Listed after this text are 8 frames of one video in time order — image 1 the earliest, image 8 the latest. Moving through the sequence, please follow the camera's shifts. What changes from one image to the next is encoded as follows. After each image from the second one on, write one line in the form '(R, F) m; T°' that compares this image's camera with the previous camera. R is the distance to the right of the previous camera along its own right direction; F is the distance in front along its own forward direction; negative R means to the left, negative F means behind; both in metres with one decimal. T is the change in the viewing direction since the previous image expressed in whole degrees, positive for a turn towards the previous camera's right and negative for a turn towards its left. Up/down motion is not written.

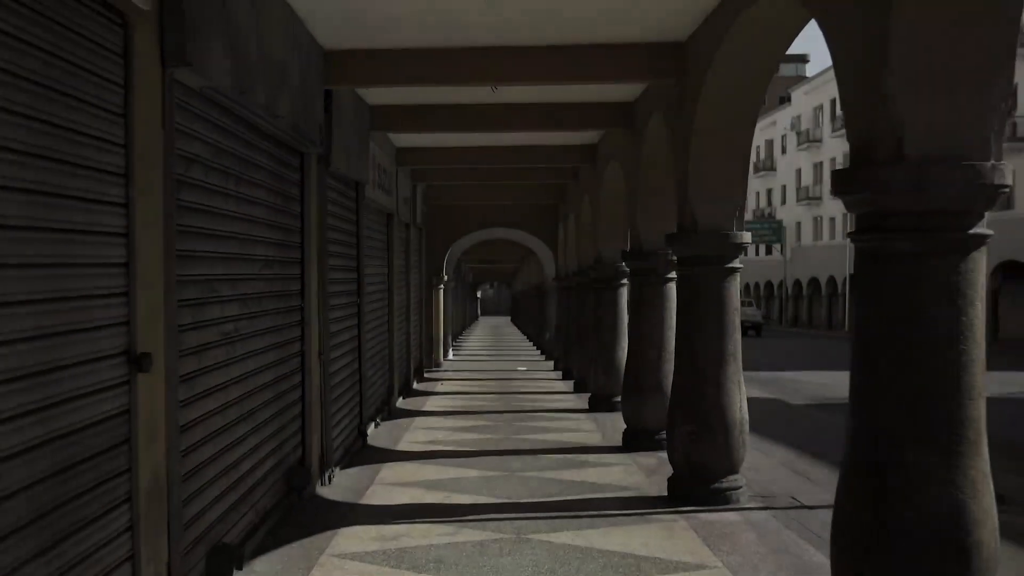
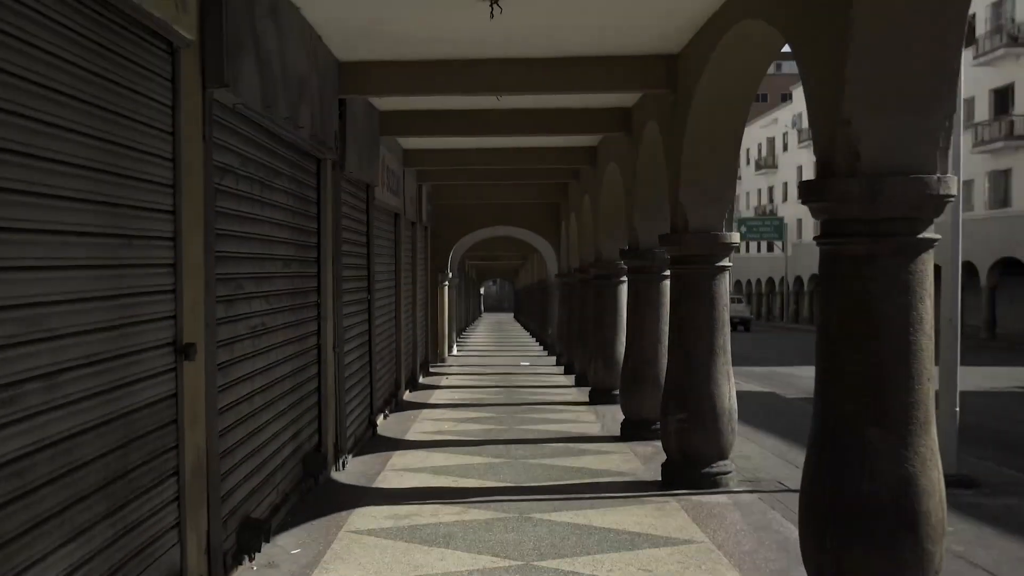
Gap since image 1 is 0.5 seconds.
(0.0, -0.4) m; 0°
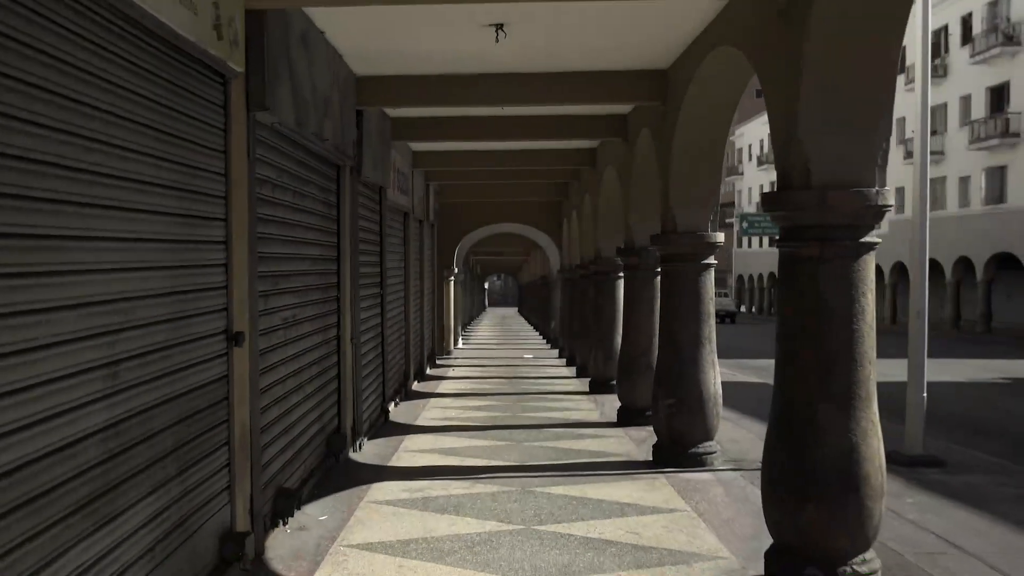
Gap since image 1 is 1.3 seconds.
(0.0, -0.7) m; 0°
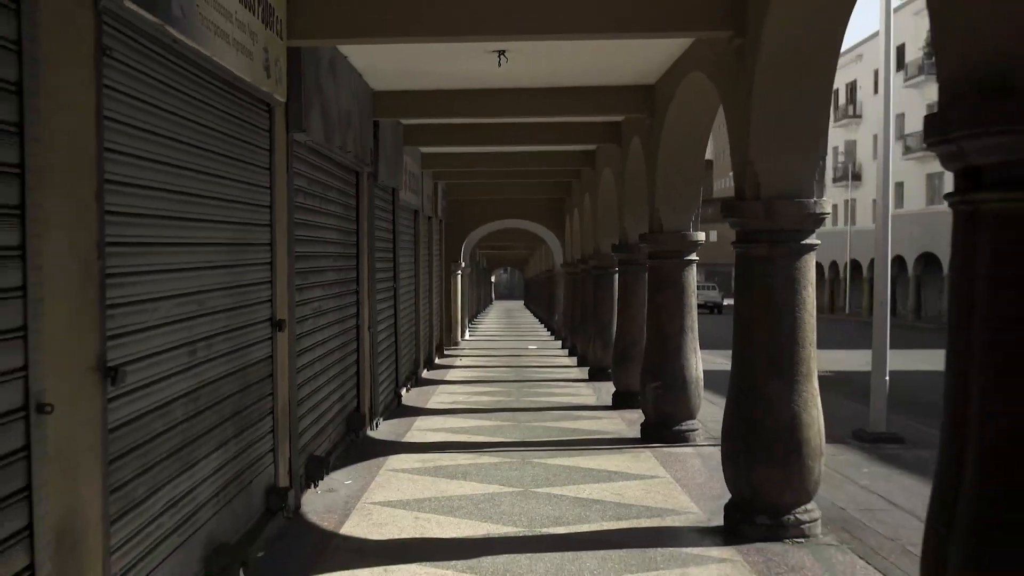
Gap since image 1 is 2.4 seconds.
(0.0, -0.9) m; 0°
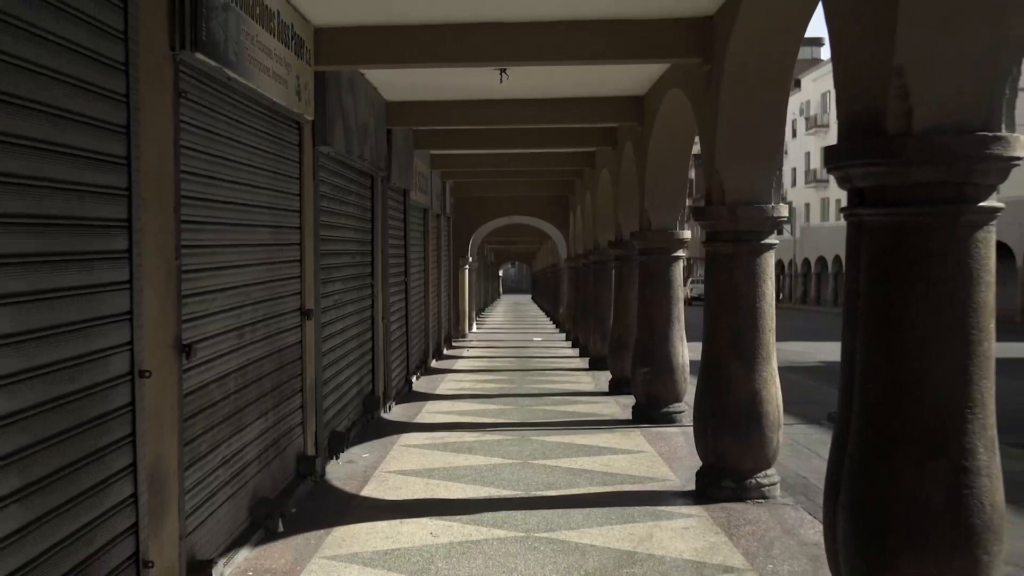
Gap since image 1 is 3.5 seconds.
(0.0, -0.8) m; 0°
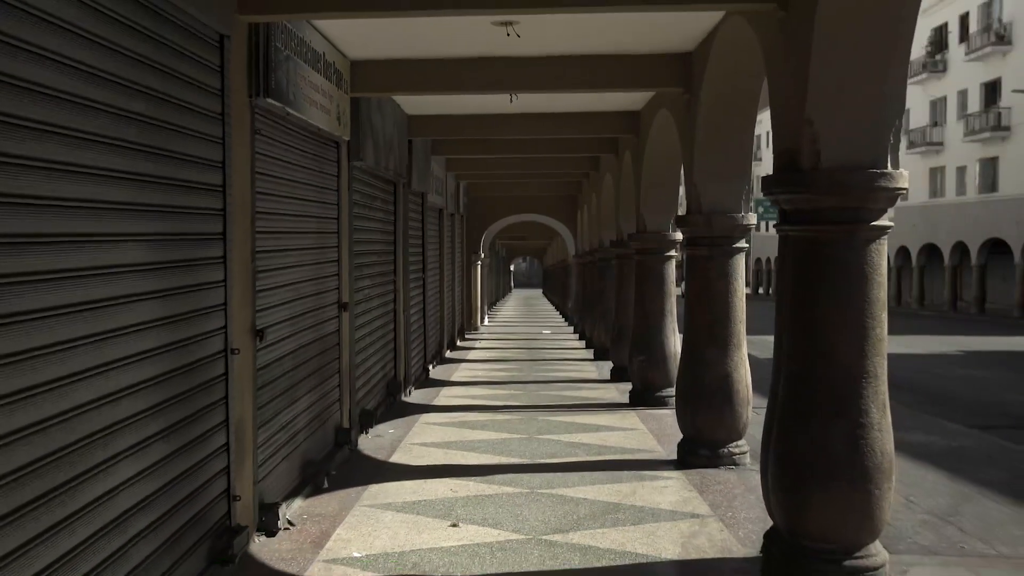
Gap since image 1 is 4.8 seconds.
(0.0, -1.0) m; 0°
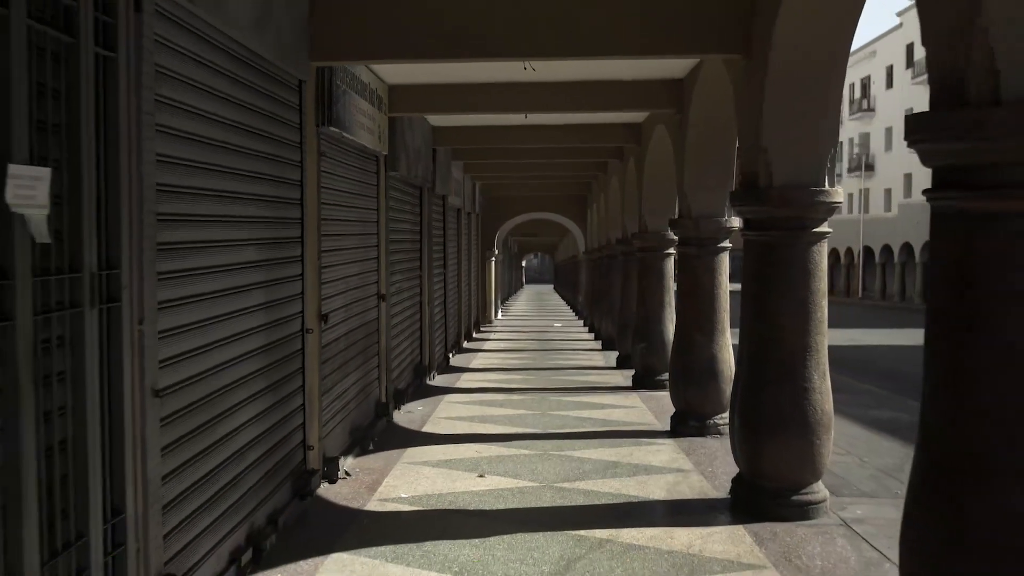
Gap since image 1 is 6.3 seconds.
(0.0, -1.2) m; 0°
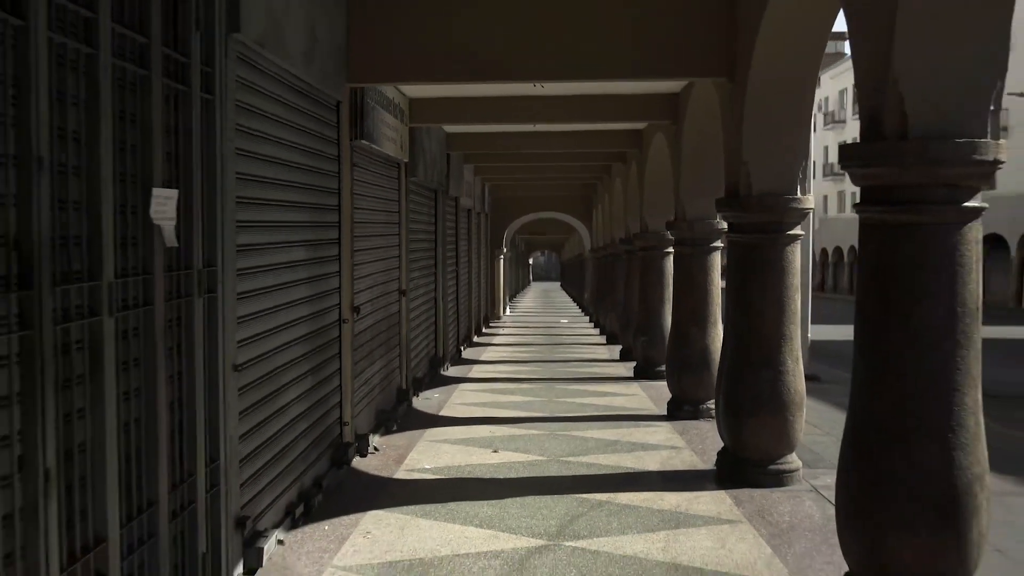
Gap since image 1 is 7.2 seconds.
(0.0, -0.8) m; 0°
